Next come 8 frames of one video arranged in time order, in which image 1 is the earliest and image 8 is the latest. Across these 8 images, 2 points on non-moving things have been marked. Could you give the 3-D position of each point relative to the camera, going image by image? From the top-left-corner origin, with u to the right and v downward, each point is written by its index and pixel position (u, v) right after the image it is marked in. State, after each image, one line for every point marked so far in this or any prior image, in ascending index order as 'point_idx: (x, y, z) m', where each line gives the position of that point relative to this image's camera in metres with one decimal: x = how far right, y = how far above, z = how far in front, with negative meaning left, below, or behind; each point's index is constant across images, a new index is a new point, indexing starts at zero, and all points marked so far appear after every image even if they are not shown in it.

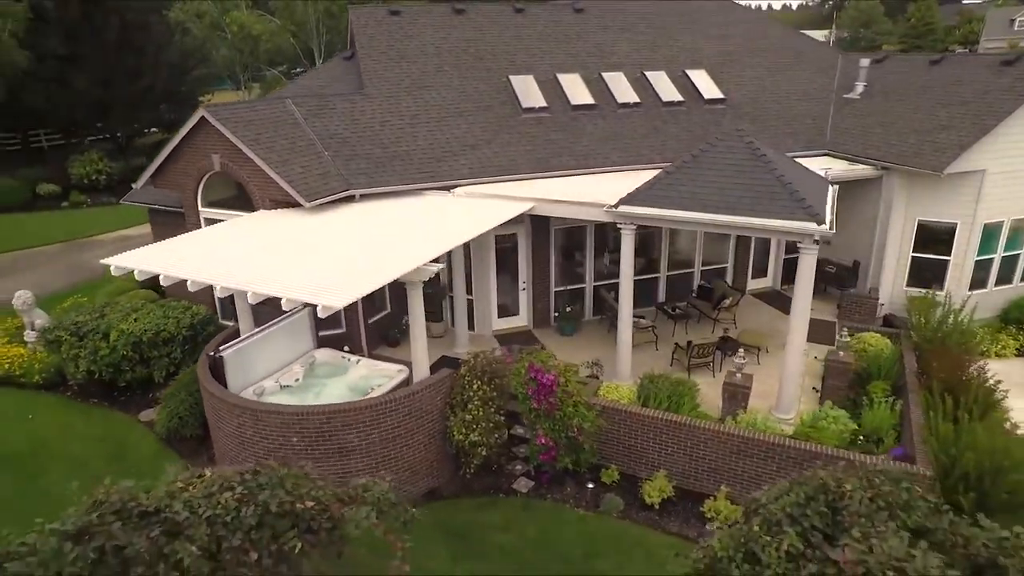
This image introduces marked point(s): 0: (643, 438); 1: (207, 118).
0: (+2.1, -2.5, +11.9) m
1: (-5.8, +3.2, +13.6) m
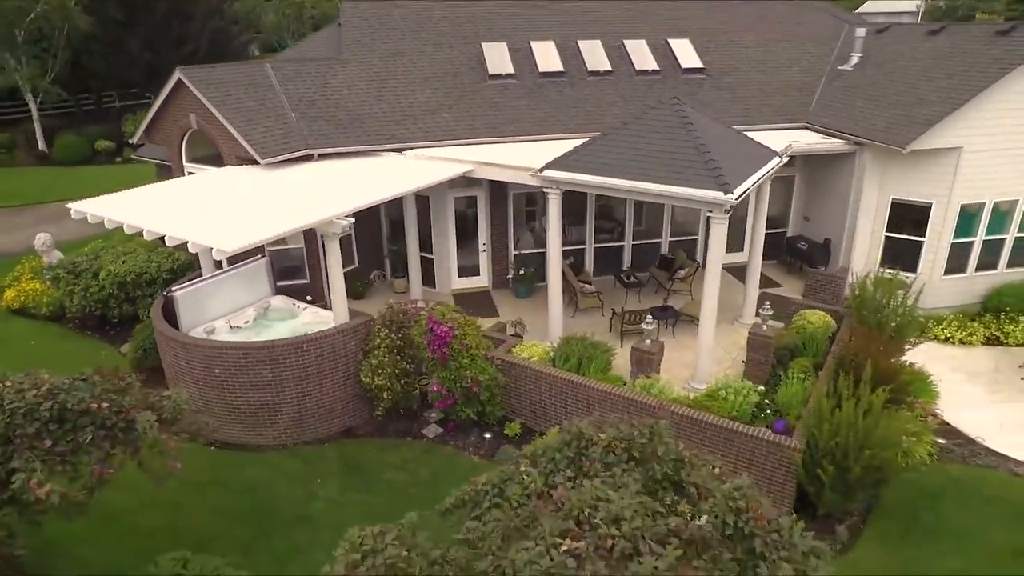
0: (+0.5, -1.8, +12.5) m
1: (-6.9, +4.3, +14.9) m
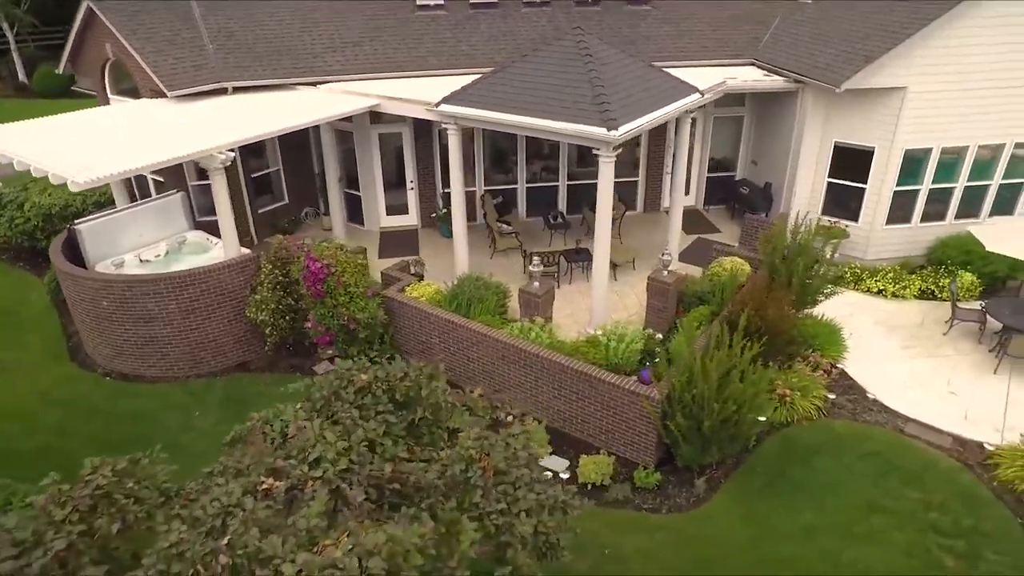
0: (-1.4, -0.8, +12.3) m
1: (-8.5, +5.7, +14.6) m
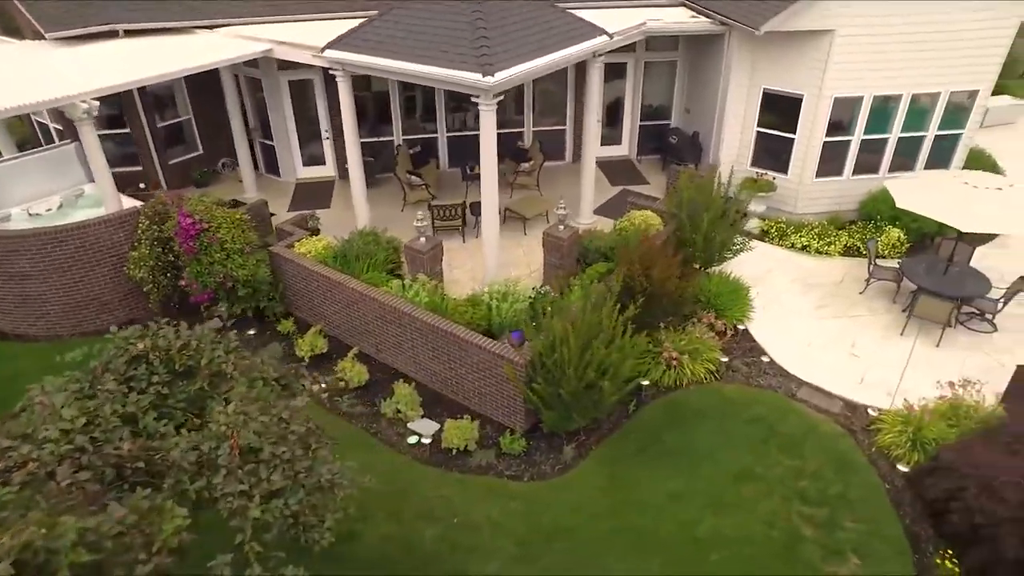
0: (-3.3, -0.1, +11.9) m
1: (-10.4, +6.6, +13.8) m
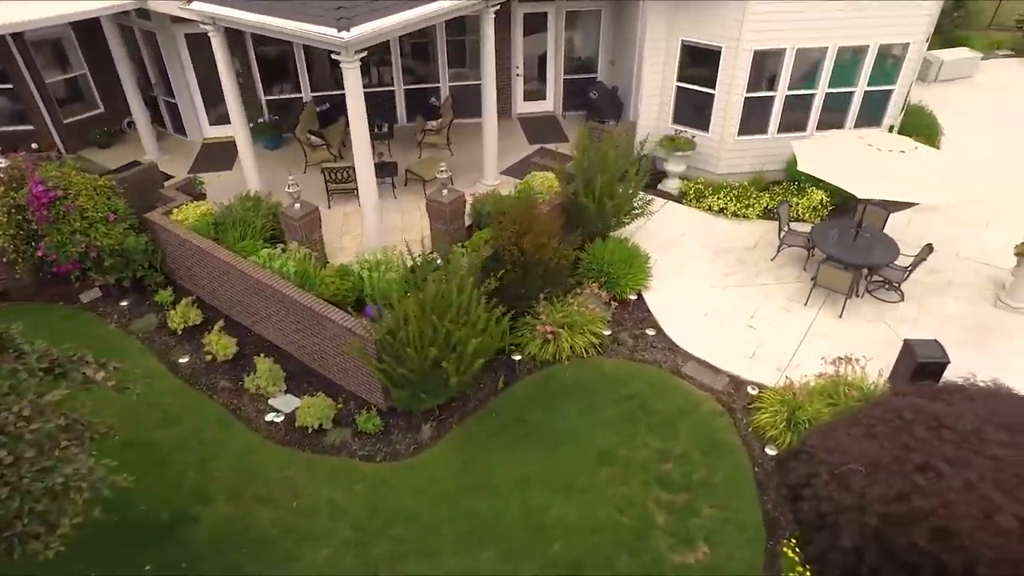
0: (-5.1, +0.4, +11.3) m
1: (-12.2, +7.2, +12.8) m
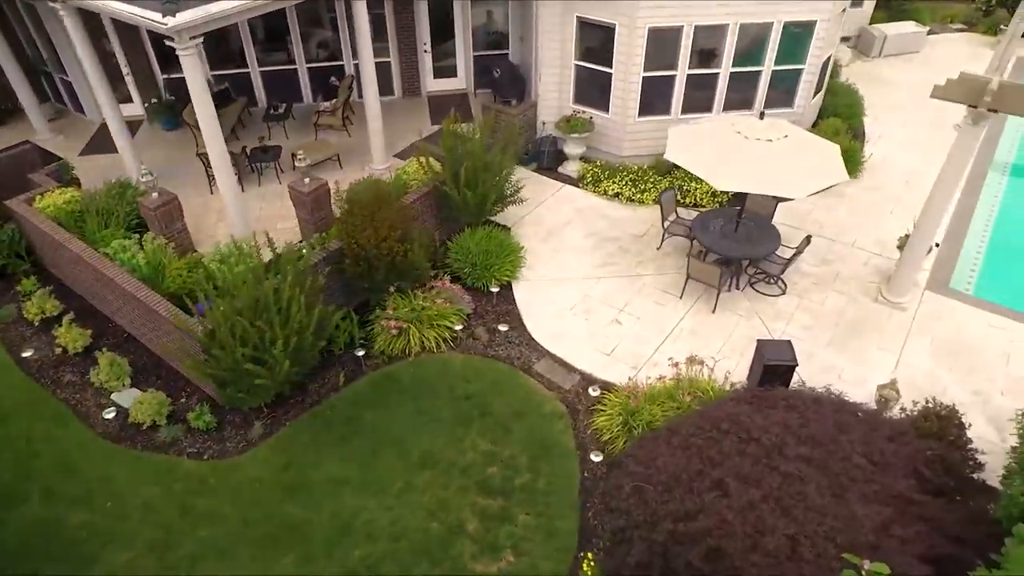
0: (-7.2, +0.6, +11.1) m
1: (-14.2, +7.5, +12.4) m
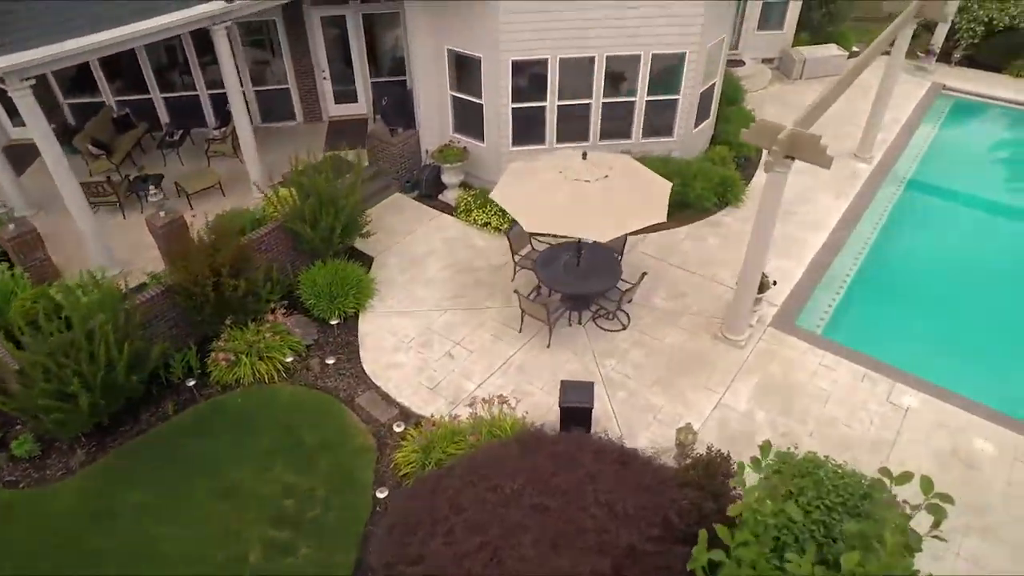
0: (-9.6, +0.2, +11.5) m
1: (-16.5, +7.2, +13.0) m
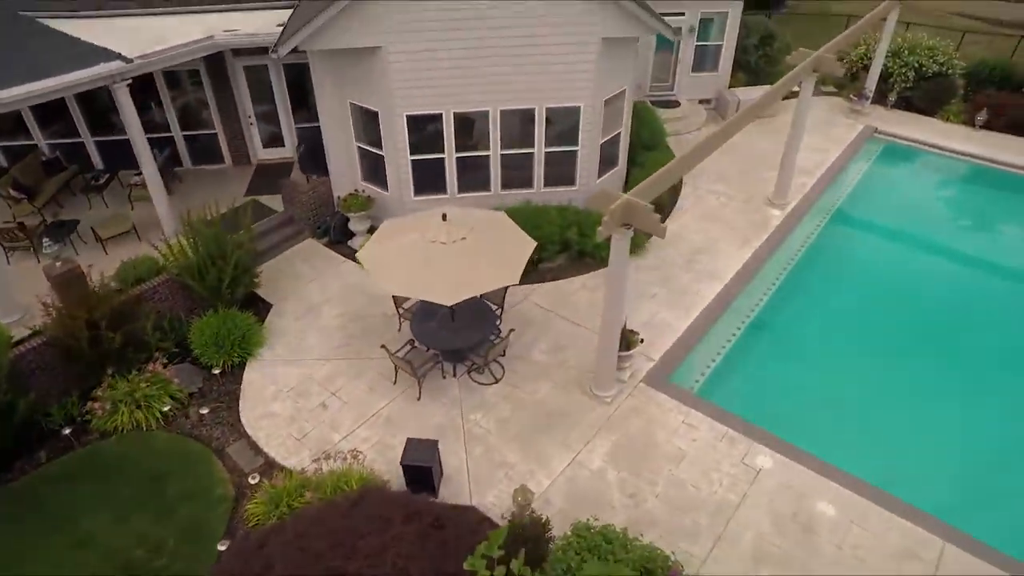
0: (-11.5, -0.5, +12.1) m
1: (-18.3, +6.5, +13.9) m
